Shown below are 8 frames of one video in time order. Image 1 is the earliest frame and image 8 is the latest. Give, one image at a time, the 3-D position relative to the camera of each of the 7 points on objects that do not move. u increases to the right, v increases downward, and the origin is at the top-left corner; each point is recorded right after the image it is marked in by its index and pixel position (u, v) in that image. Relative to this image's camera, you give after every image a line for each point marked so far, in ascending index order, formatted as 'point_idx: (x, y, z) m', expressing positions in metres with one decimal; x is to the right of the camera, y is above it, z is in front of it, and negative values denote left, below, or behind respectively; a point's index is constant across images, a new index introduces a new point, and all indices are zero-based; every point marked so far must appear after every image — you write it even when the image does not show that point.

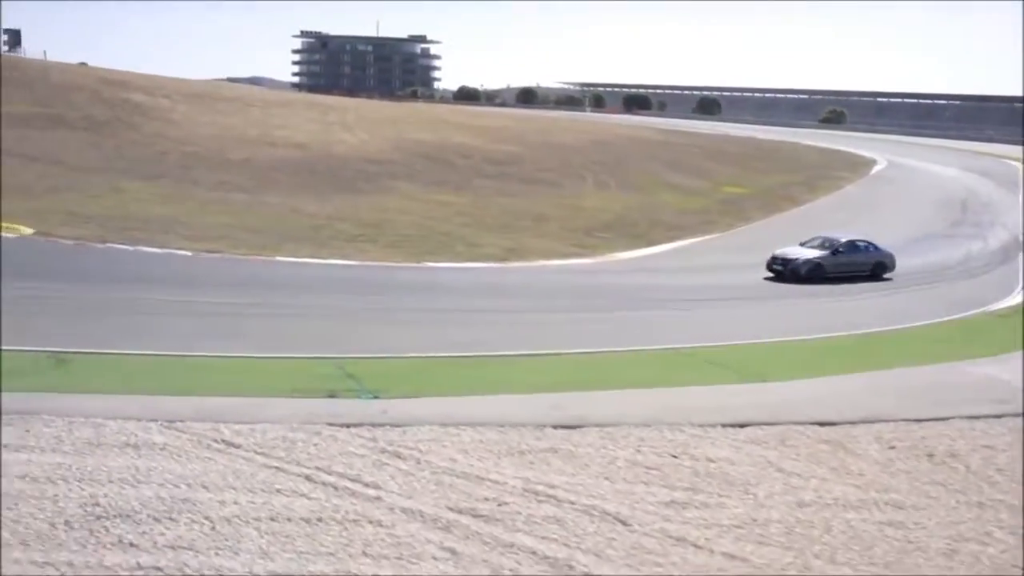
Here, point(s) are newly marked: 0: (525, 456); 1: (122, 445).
0: (+0.1, -0.7, +4.6) m
1: (-1.4, -0.6, +4.3) m
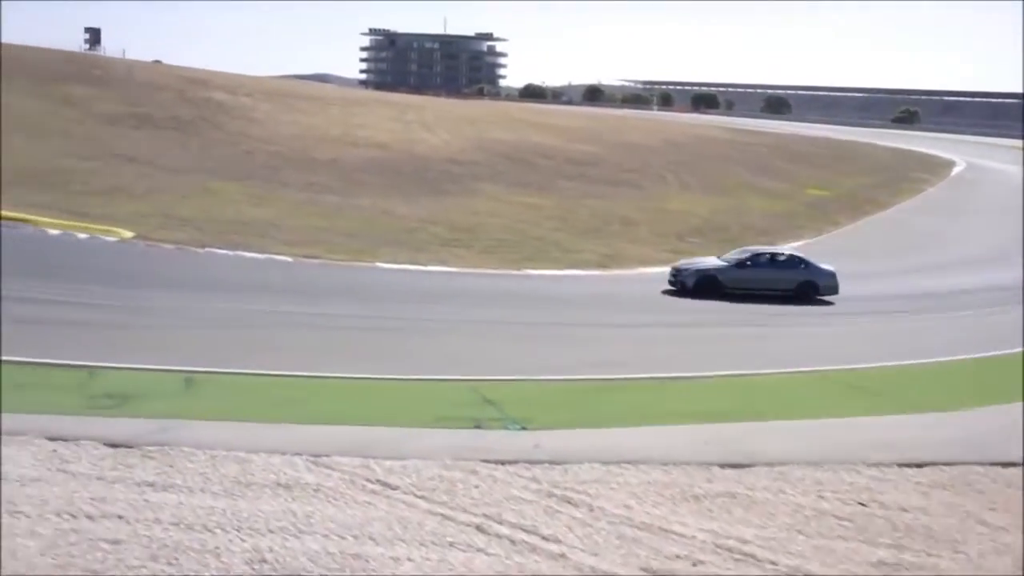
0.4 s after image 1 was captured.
0: (+0.7, -0.8, +4.2) m
1: (-0.8, -0.7, +4.0) m
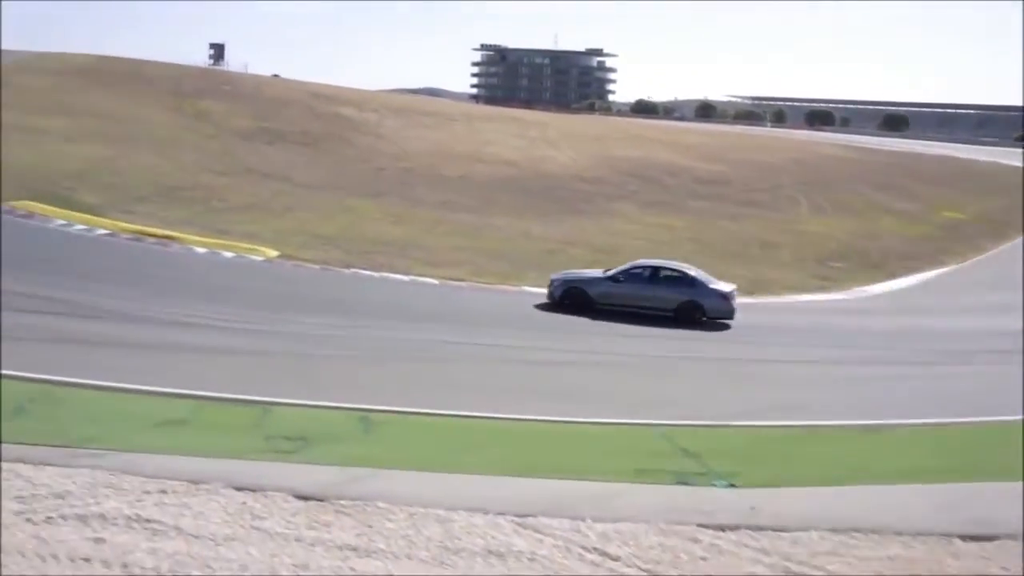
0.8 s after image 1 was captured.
0: (+1.4, -0.9, +3.7) m
1: (-0.1, -0.8, +3.6) m
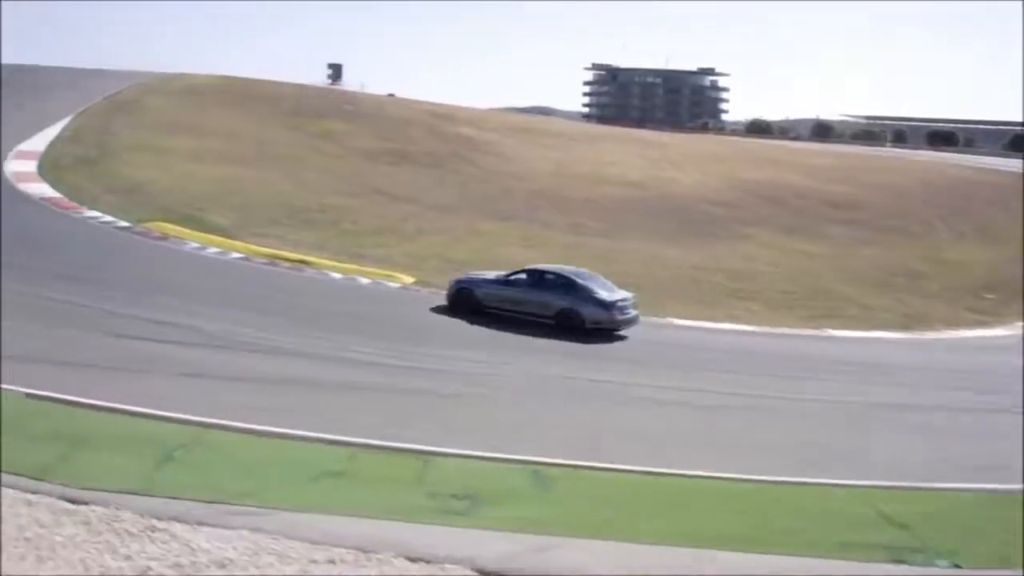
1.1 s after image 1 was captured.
0: (+2.0, -1.1, +3.1) m
1: (+0.5, -1.0, +3.1) m
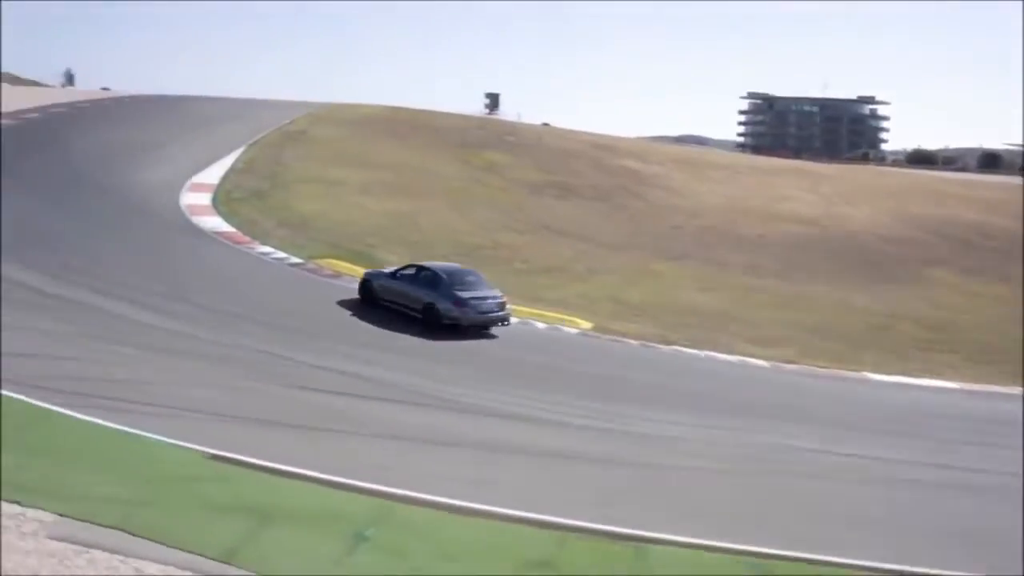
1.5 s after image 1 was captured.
0: (+2.6, -1.4, +2.3) m
1: (+1.1, -1.2, +2.5) m
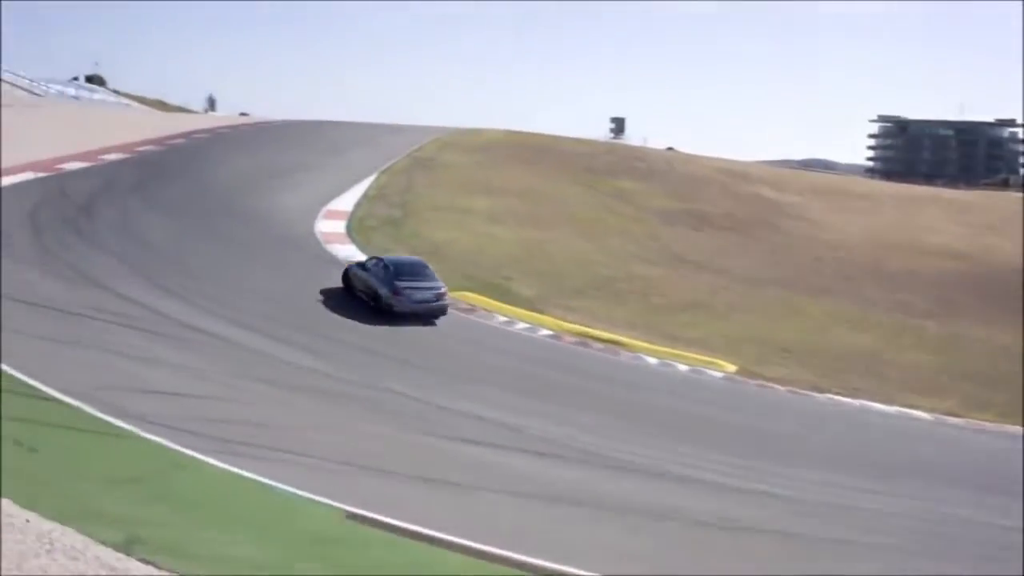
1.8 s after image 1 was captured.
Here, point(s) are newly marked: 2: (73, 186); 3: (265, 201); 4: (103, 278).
0: (+2.9, -1.6, +1.6) m
1: (+1.4, -1.4, +2.0) m
2: (-5.0, +1.0, +13.1) m
3: (-2.9, +1.0, +13.7) m
4: (-3.0, 0.0, +8.5) m
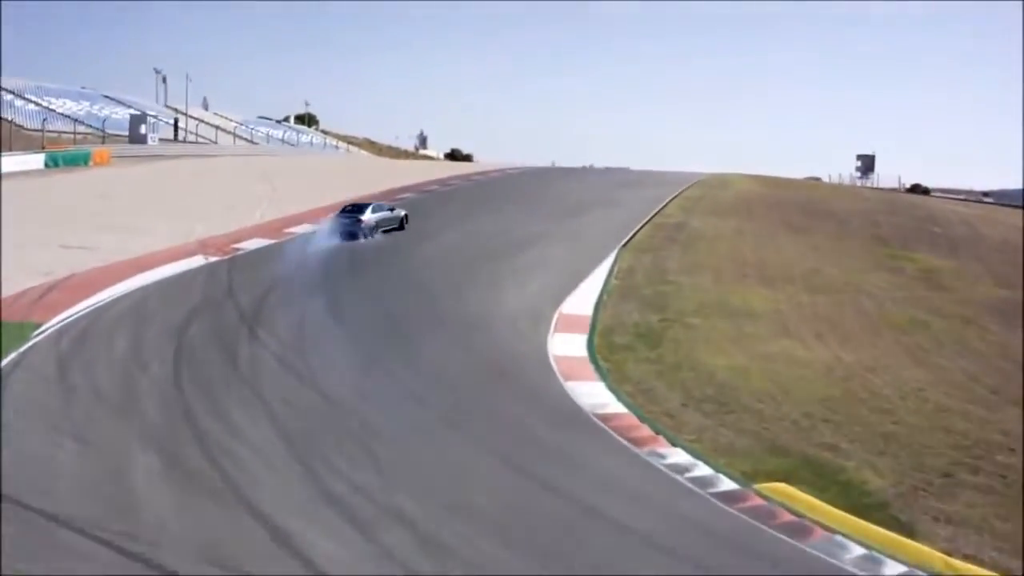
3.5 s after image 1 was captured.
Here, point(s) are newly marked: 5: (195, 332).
0: (+3.3, -2.4, -2.2) m
1: (+1.9, -2.2, -1.6) m
2: (-2.4, -0.1, +10.6) m
3: (-0.3, -0.1, +10.8) m
4: (-1.3, -0.9, +5.6) m
5: (-2.5, -0.3, +9.0) m
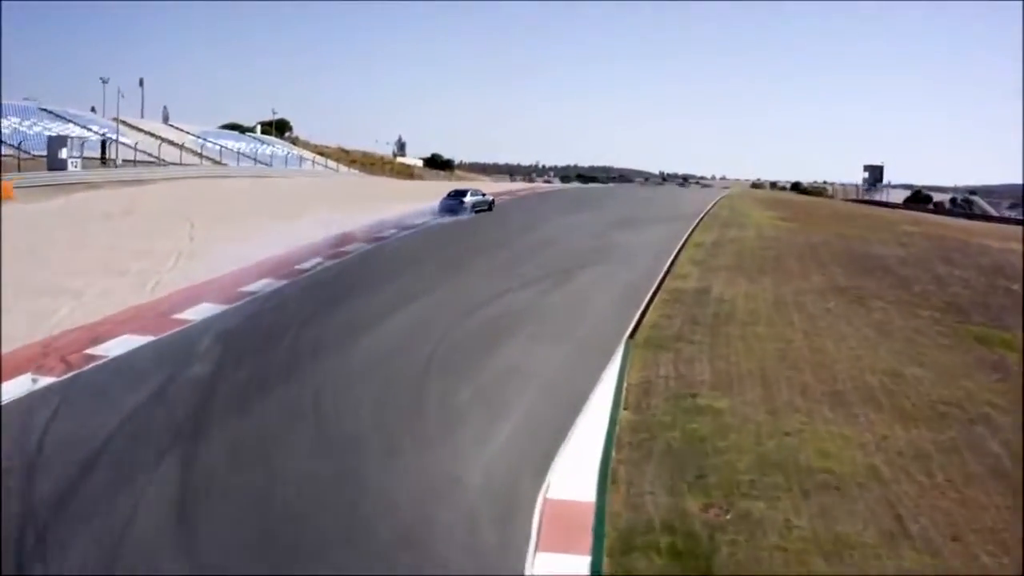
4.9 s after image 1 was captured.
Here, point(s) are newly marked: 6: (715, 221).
0: (+3.2, -3.4, -5.9) m
1: (+1.8, -3.2, -5.3) m
2: (-2.7, -1.1, +6.8) m
3: (-0.5, -1.1, +7.0) m
4: (-1.5, -1.9, +1.9) m
5: (-2.7, -1.3, +5.2) m
6: (+3.1, +1.0, +17.7) m
